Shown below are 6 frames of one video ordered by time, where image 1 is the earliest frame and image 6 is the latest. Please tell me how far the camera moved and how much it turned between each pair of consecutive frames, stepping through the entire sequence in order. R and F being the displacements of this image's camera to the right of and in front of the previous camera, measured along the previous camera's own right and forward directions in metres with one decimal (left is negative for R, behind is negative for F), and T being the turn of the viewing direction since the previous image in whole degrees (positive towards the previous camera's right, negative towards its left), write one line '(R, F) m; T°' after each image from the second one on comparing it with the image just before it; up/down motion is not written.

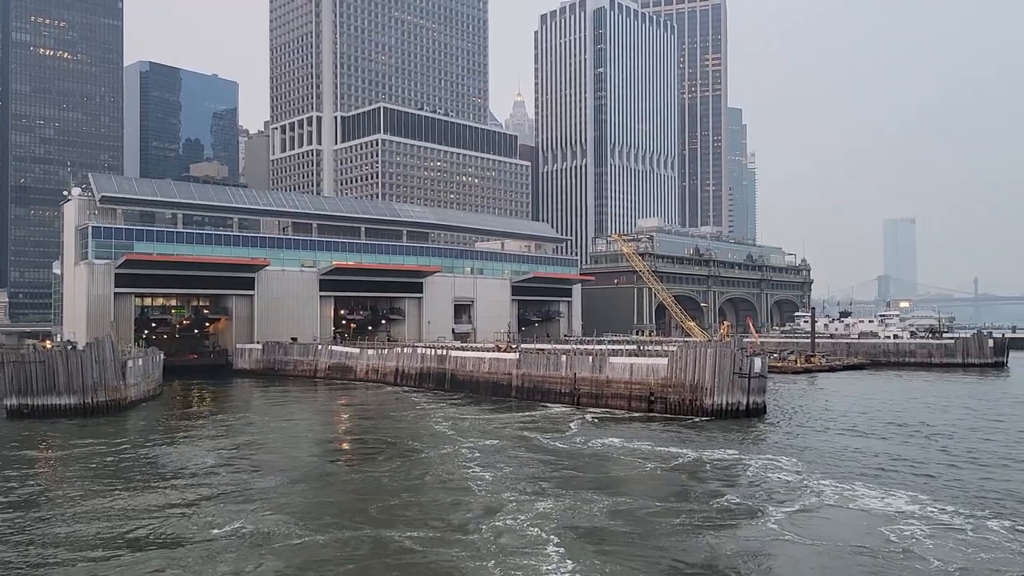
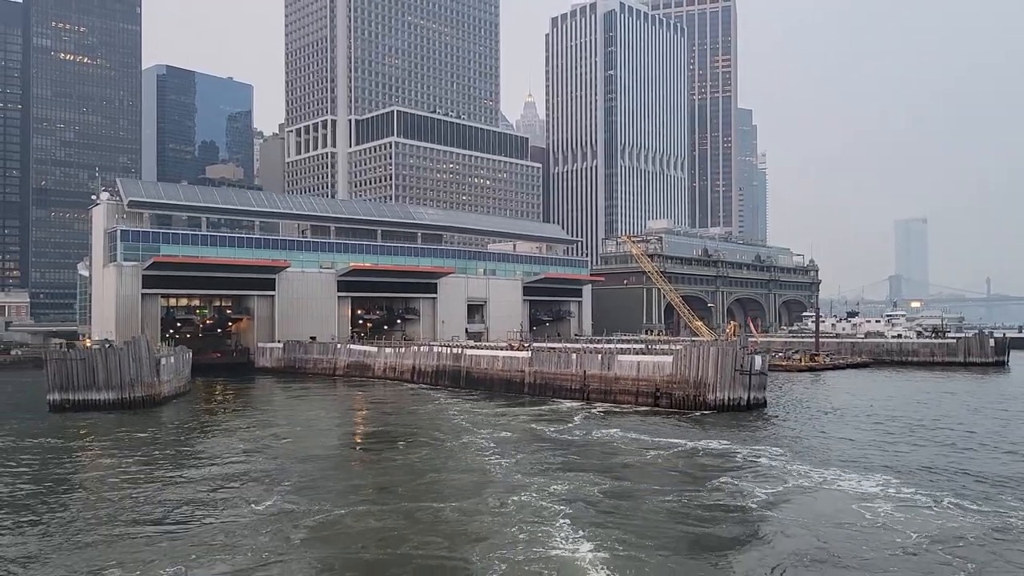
(-0.1, -2.3) m; -1°
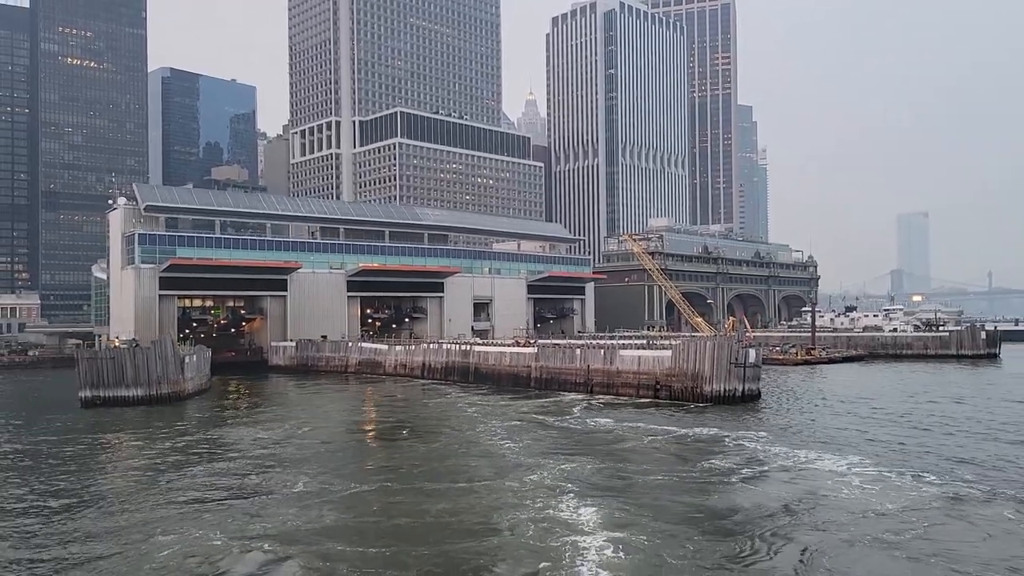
(-0.2, -2.2) m; 0°
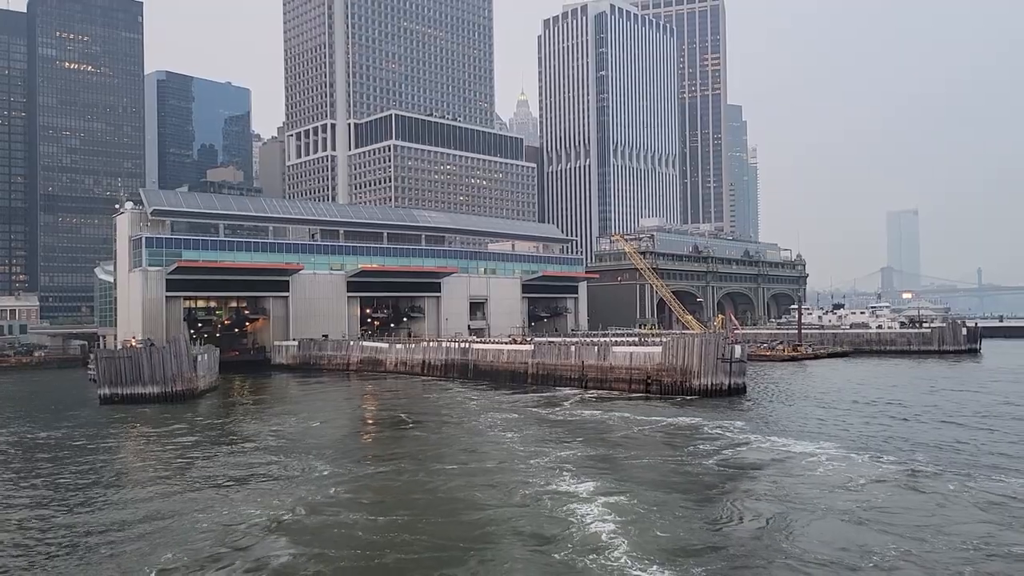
(-0.2, -2.5) m; 0°
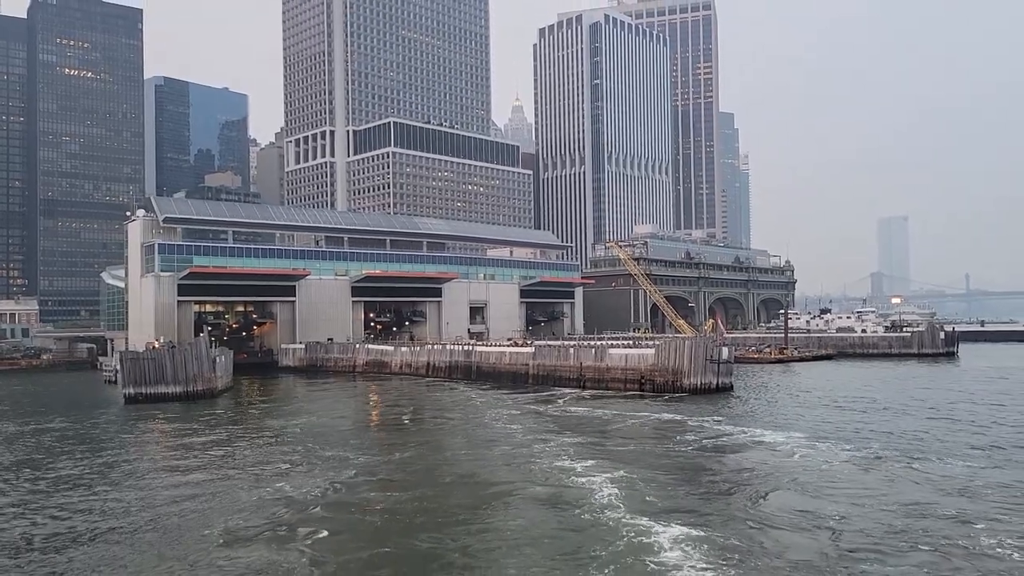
(-0.7, -2.9) m; +1°
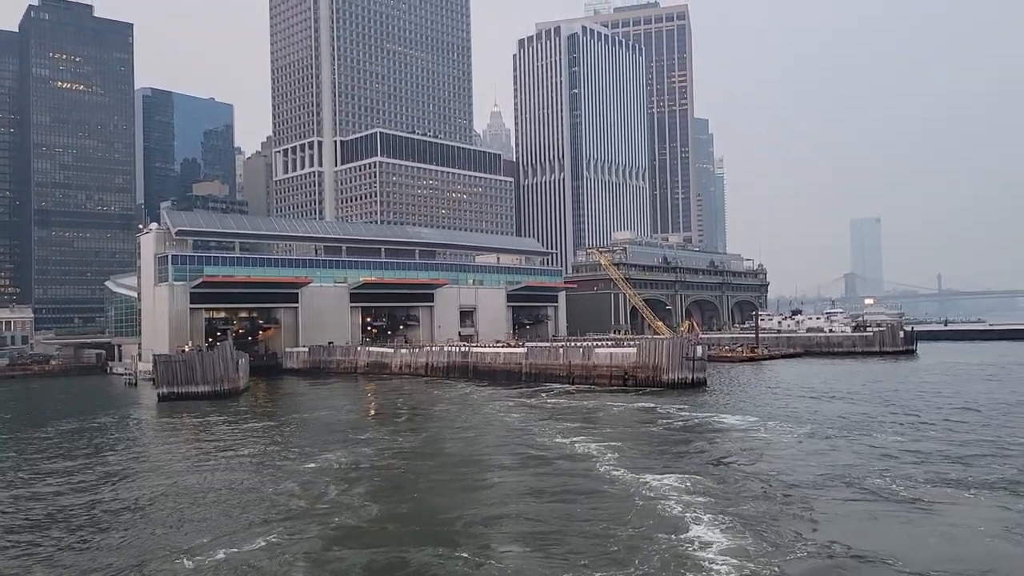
(-1.0, -5.9) m; +1°
